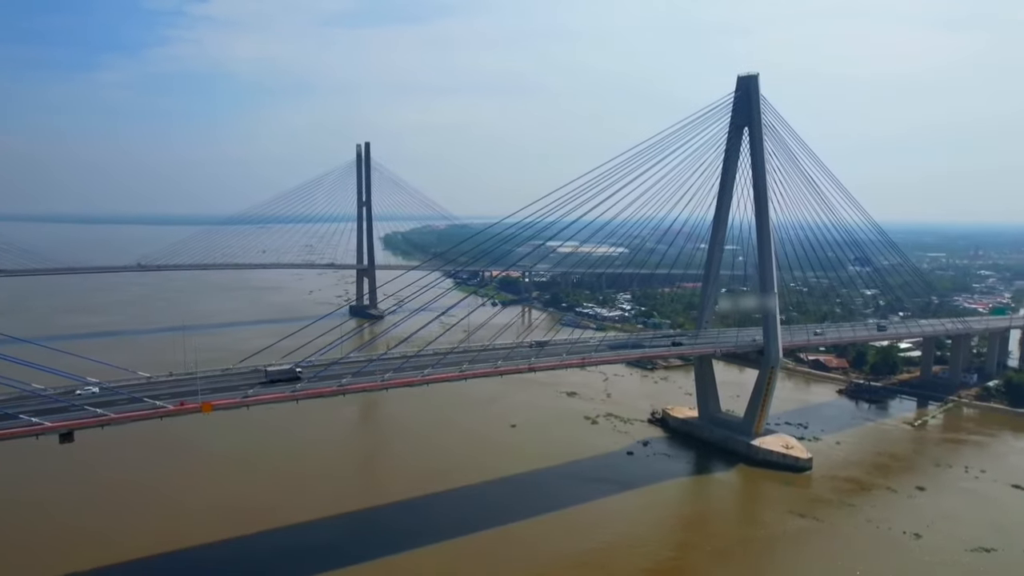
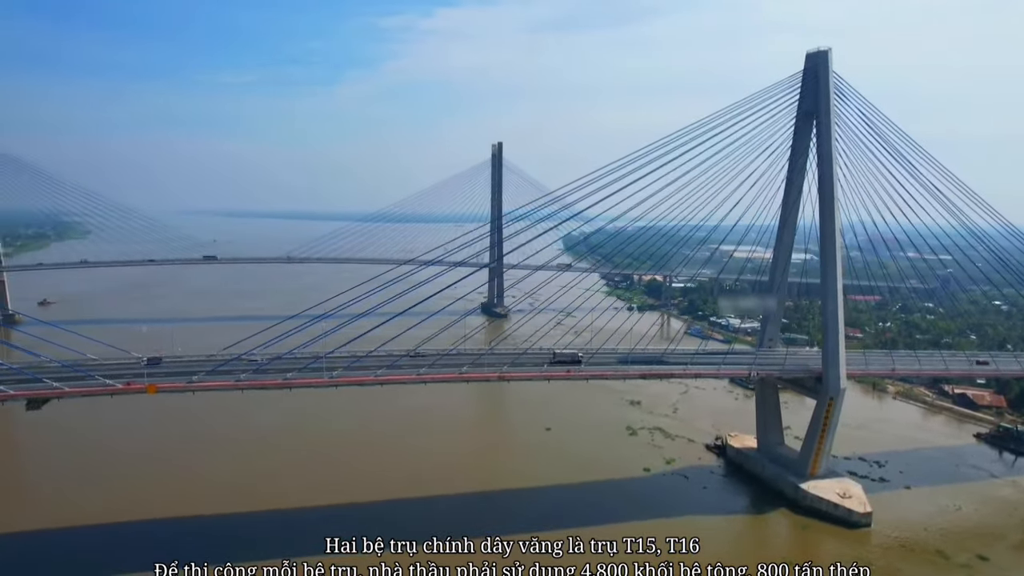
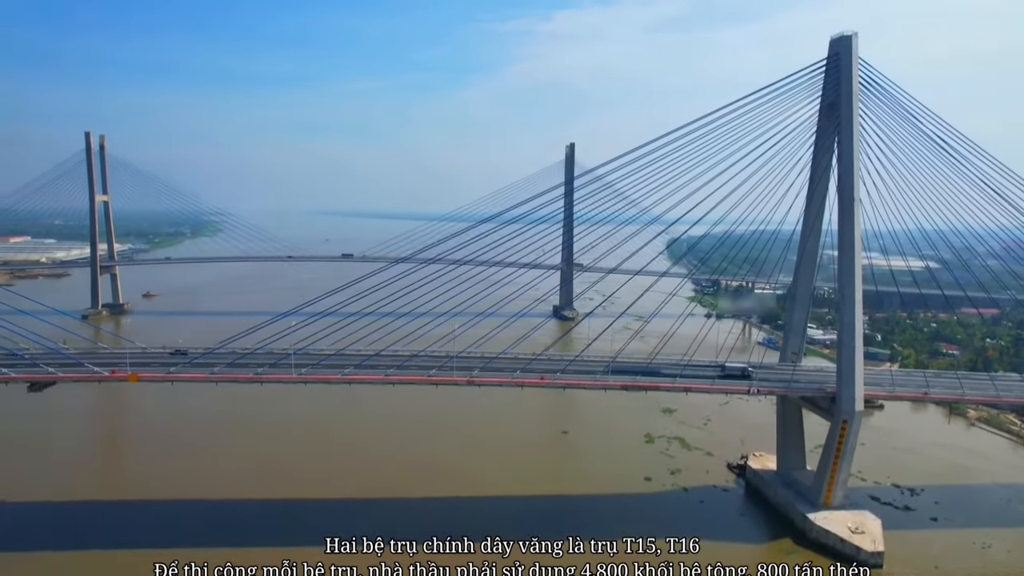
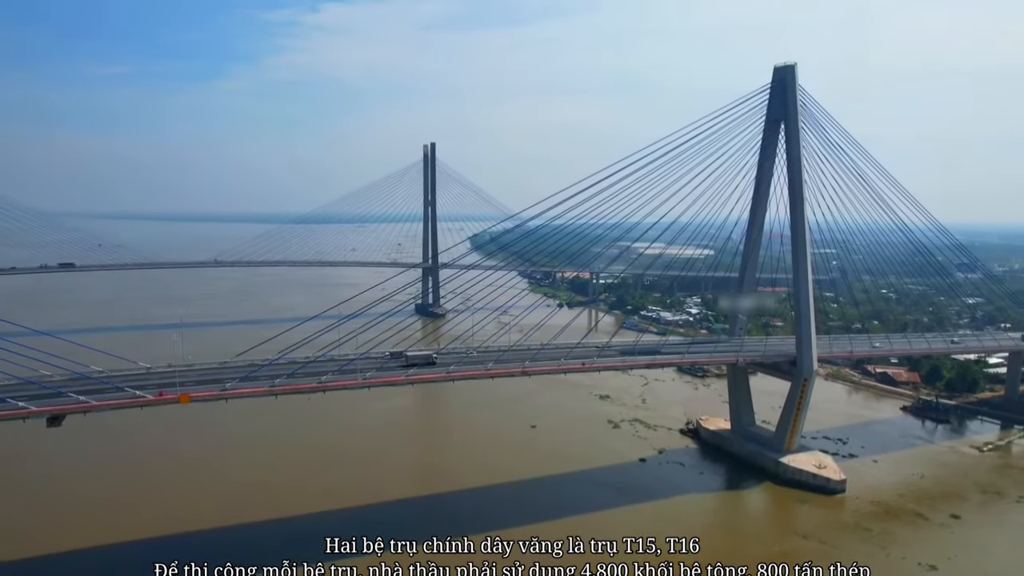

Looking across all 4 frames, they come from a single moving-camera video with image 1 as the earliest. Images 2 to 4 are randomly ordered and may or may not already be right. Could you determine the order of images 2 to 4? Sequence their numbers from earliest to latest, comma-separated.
4, 2, 3
